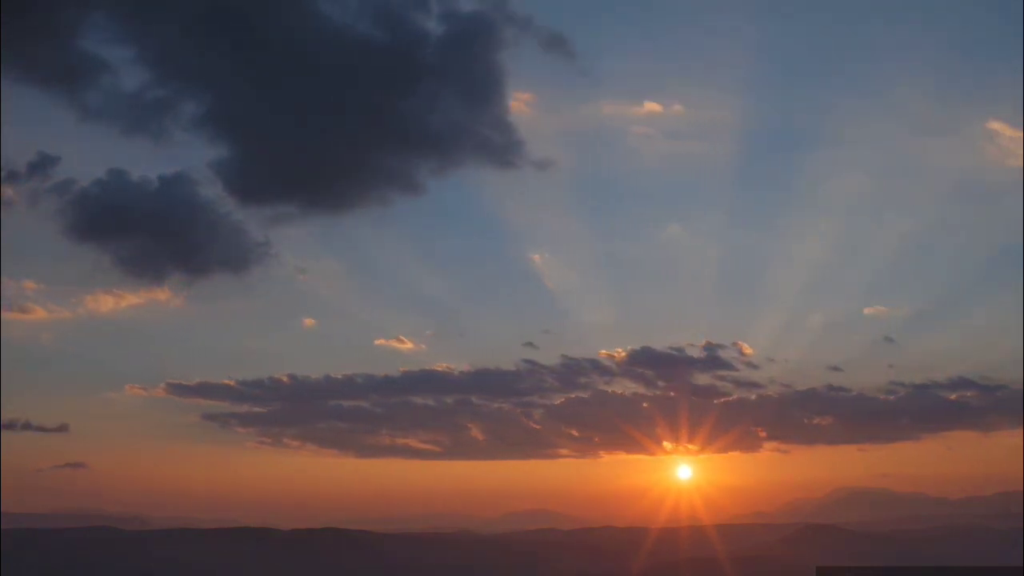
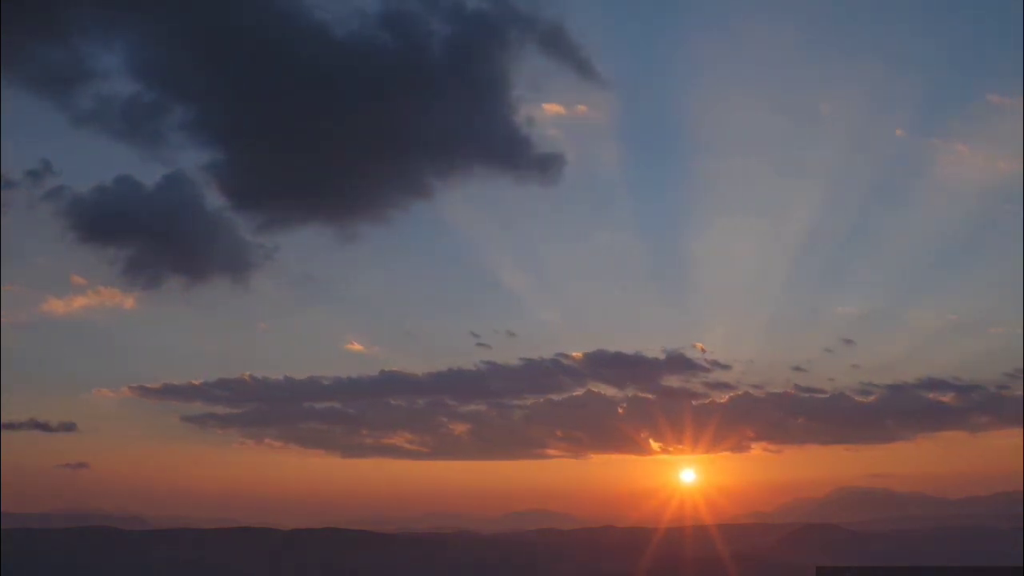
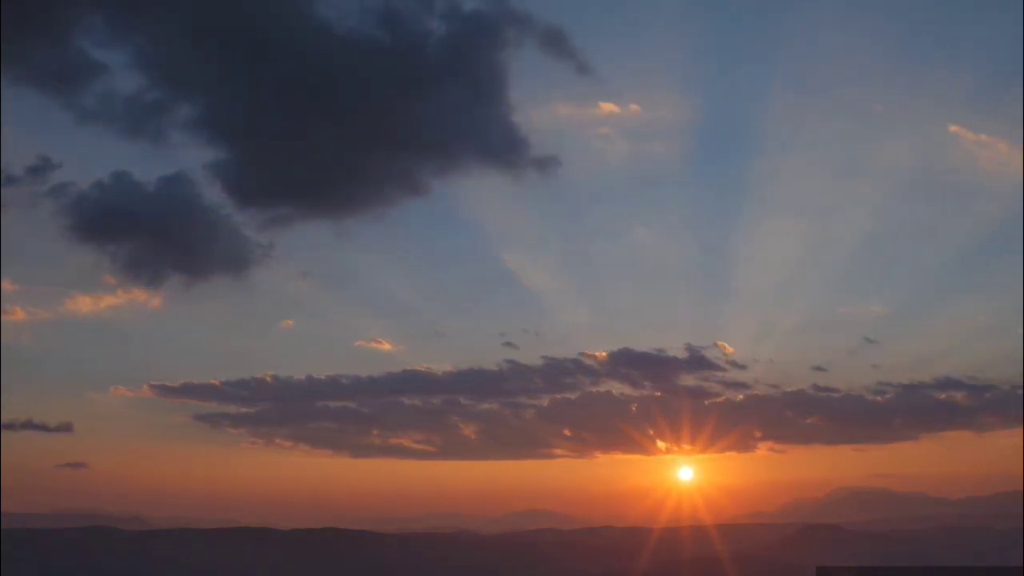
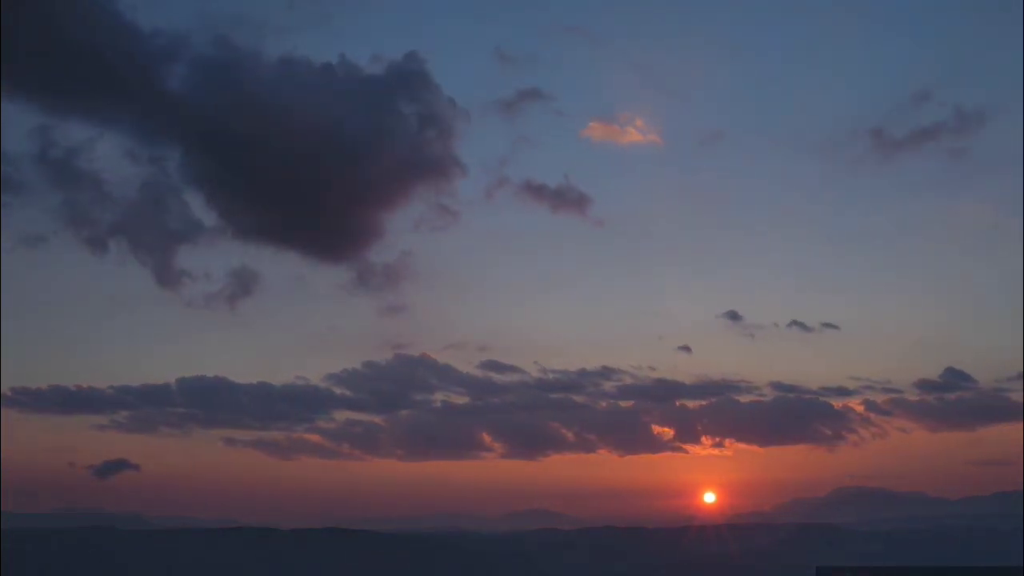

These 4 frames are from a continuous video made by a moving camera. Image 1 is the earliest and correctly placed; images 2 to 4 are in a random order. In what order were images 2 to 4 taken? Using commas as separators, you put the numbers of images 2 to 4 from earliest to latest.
3, 2, 4
